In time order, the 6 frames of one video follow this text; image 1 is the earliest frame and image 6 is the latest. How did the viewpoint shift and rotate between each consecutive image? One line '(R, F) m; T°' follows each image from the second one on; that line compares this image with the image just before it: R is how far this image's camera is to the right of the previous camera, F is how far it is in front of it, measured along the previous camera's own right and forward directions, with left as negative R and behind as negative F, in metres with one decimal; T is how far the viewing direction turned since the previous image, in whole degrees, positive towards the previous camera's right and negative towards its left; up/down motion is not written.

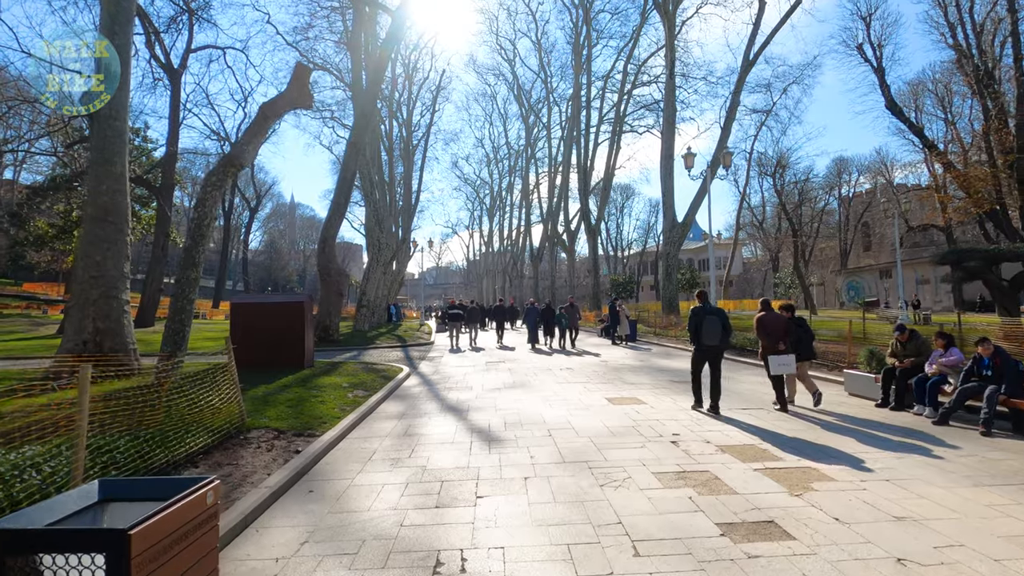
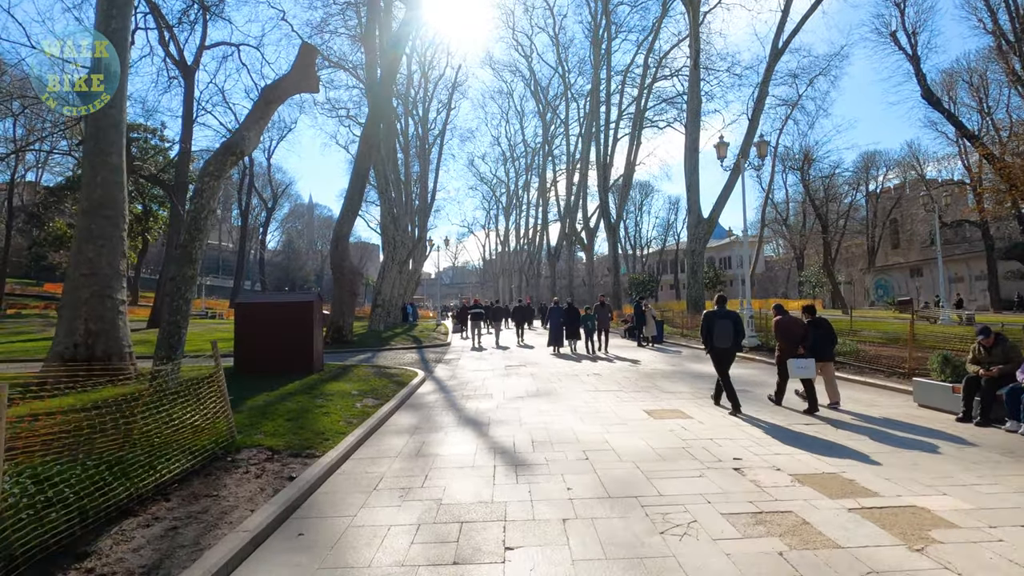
(-0.1, +1.0) m; -2°
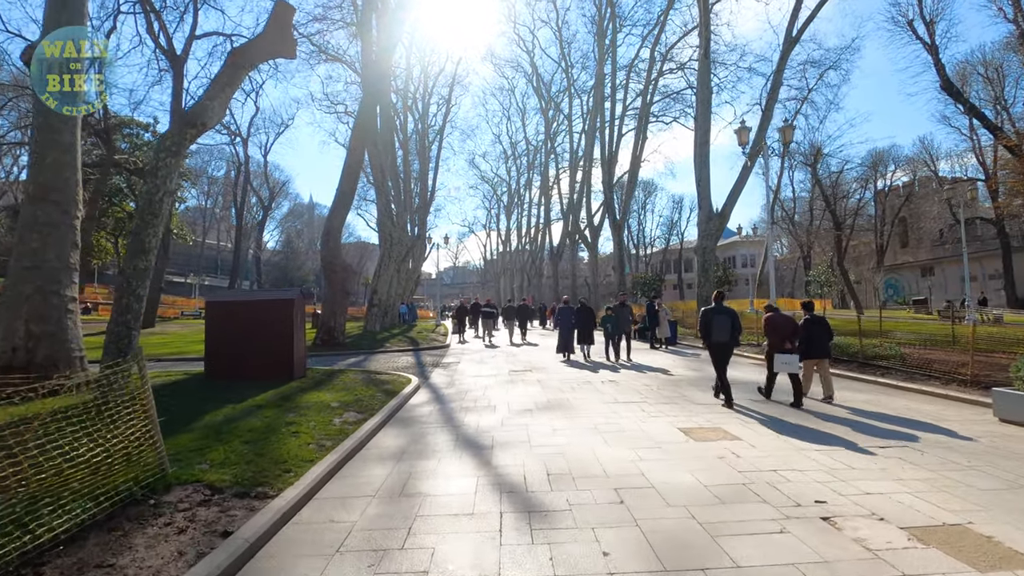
(-0.1, +1.4) m; 0°
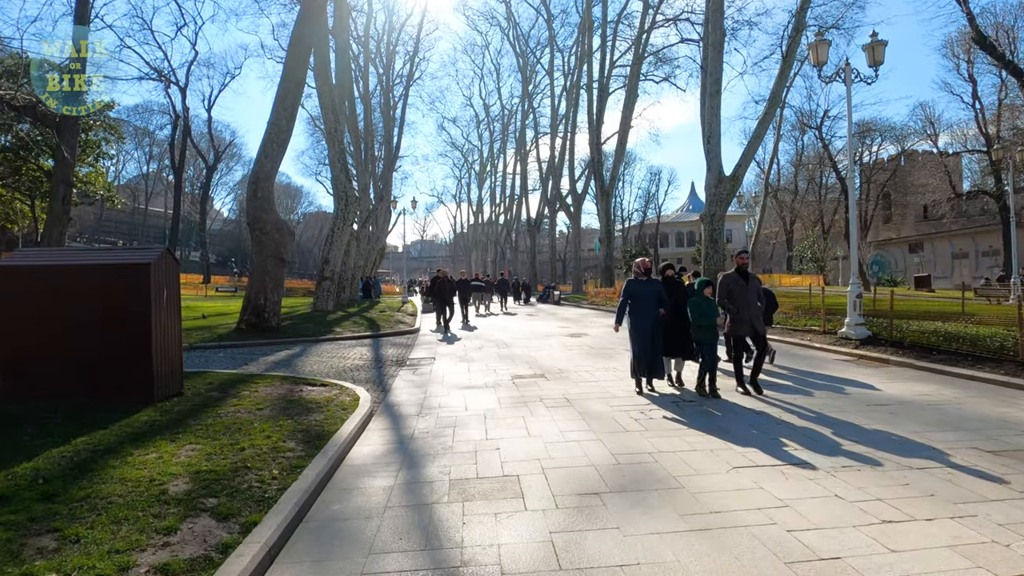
(-0.6, +4.6) m; +3°
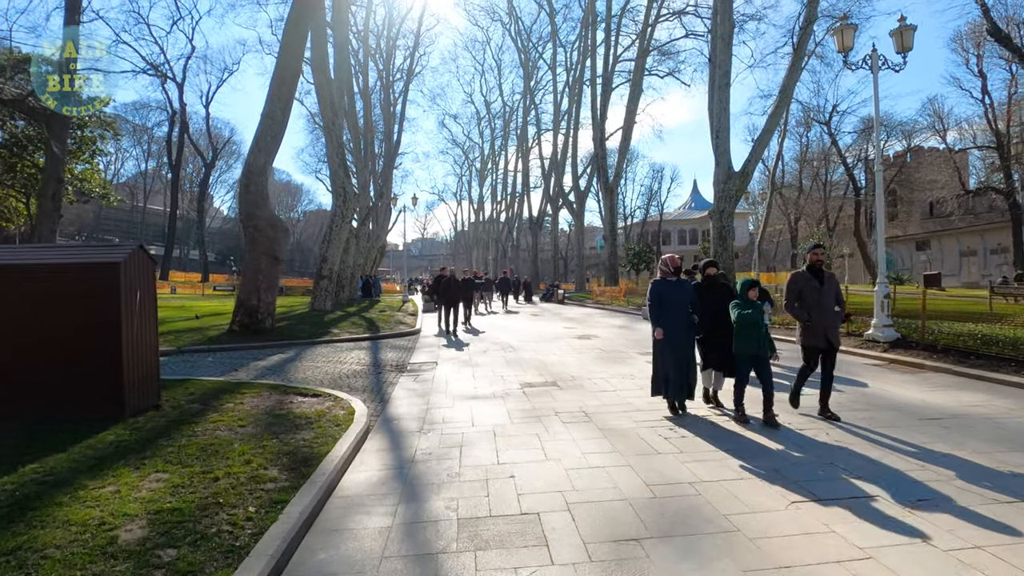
(-0.1, +0.7) m; 0°
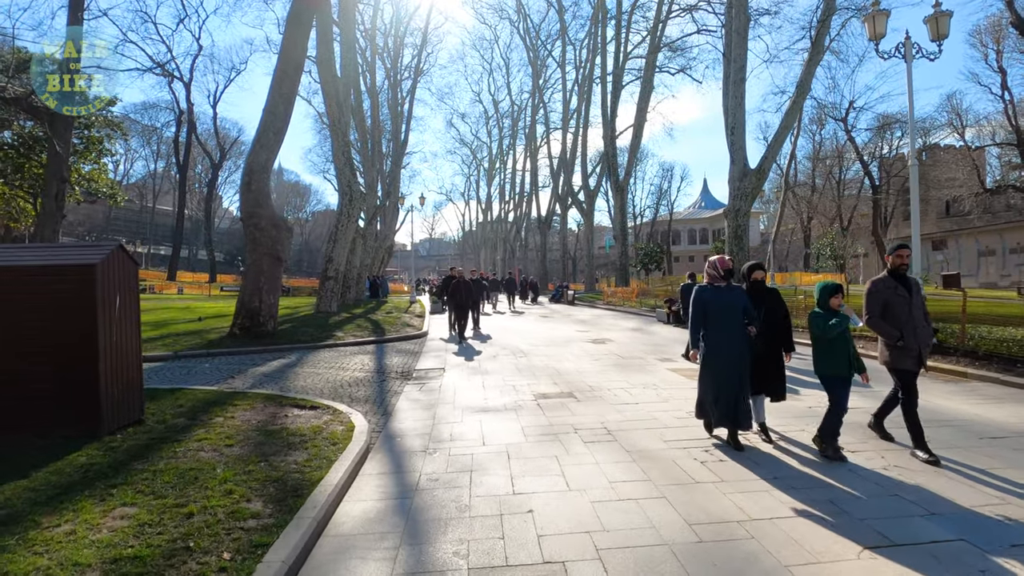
(-0.1, +0.6) m; -1°
